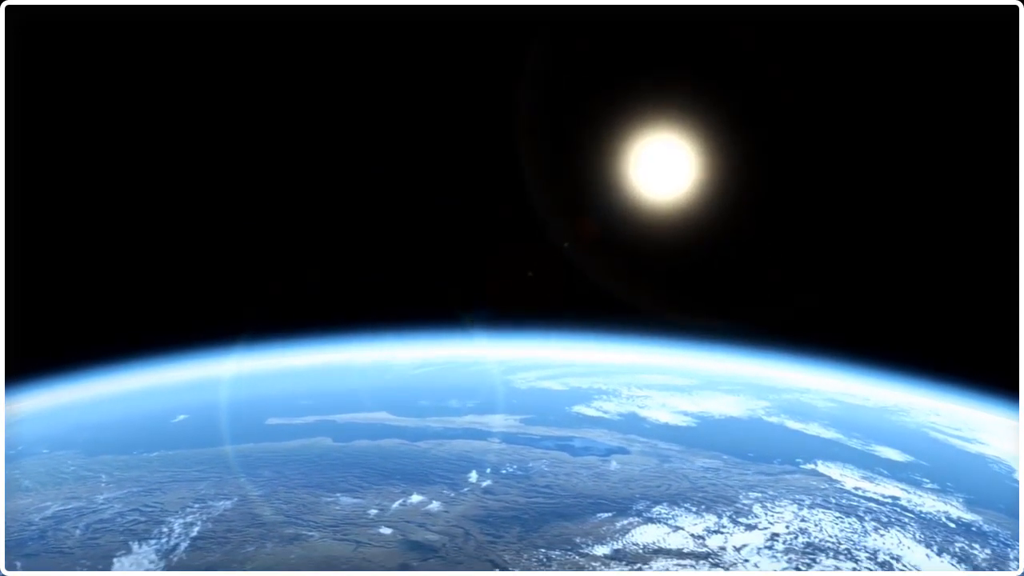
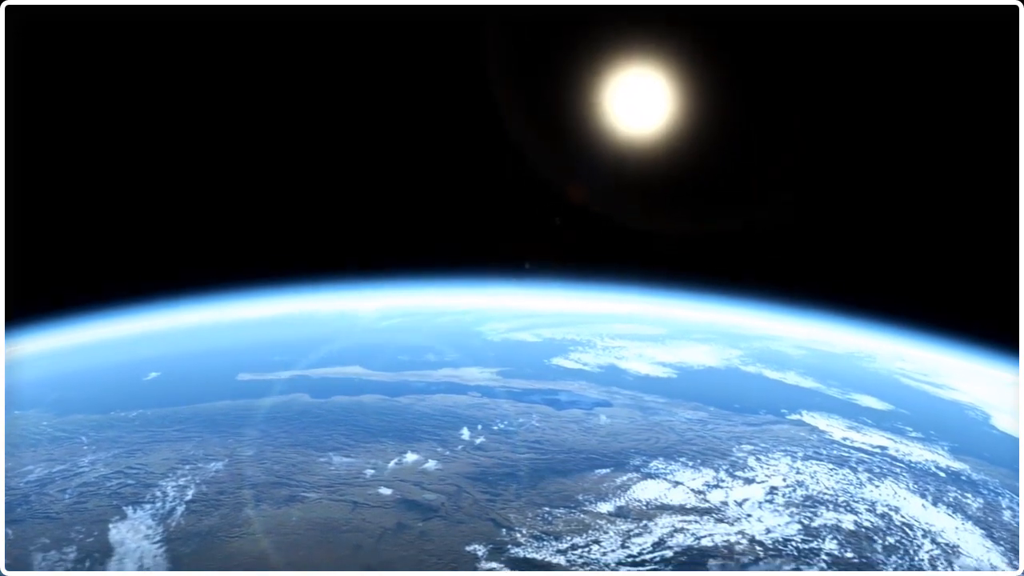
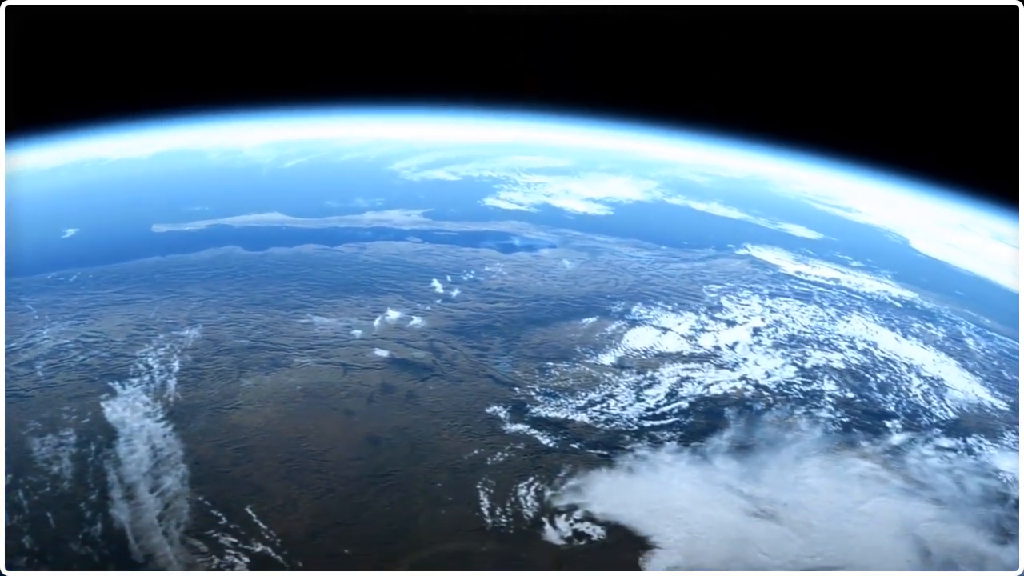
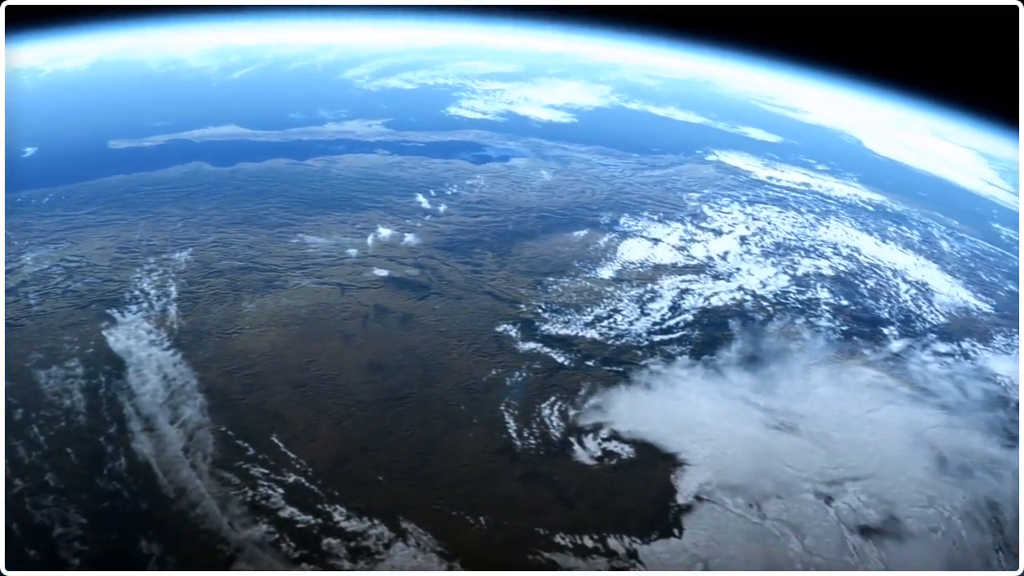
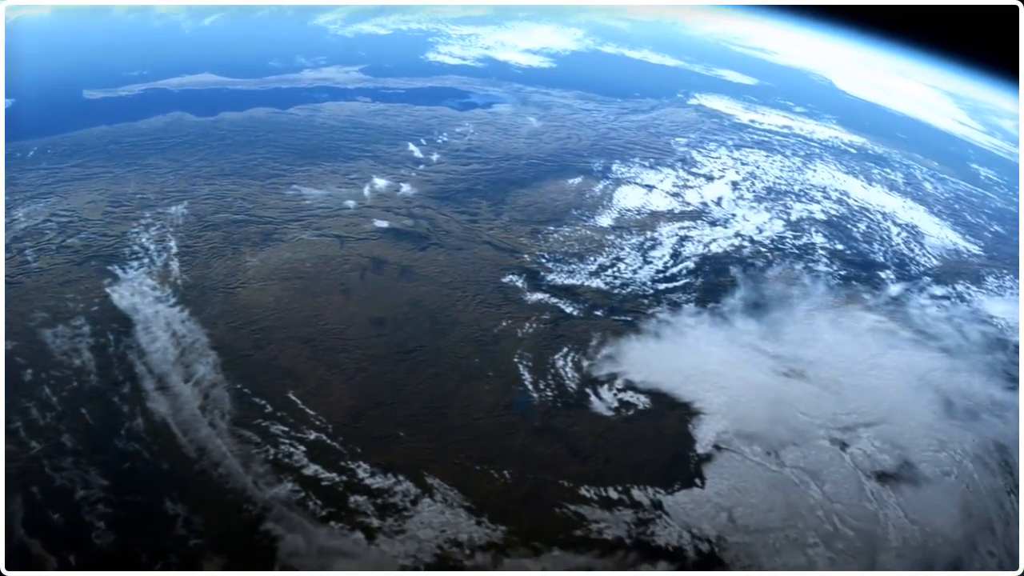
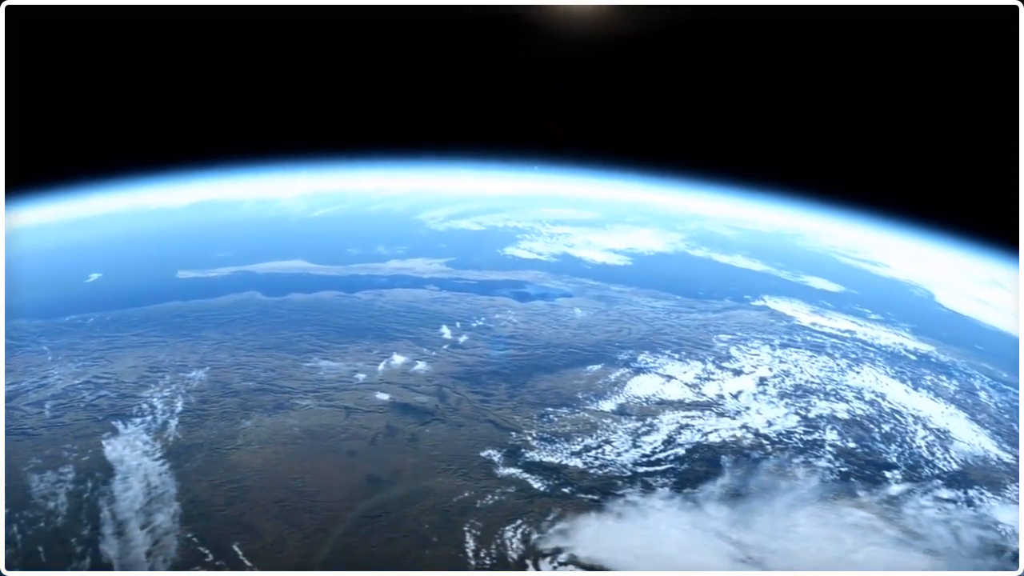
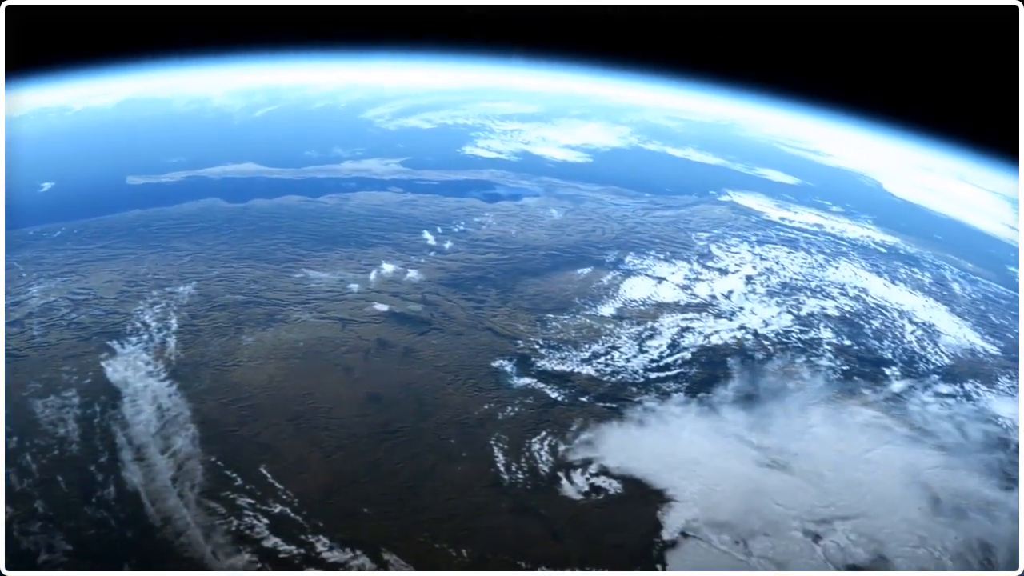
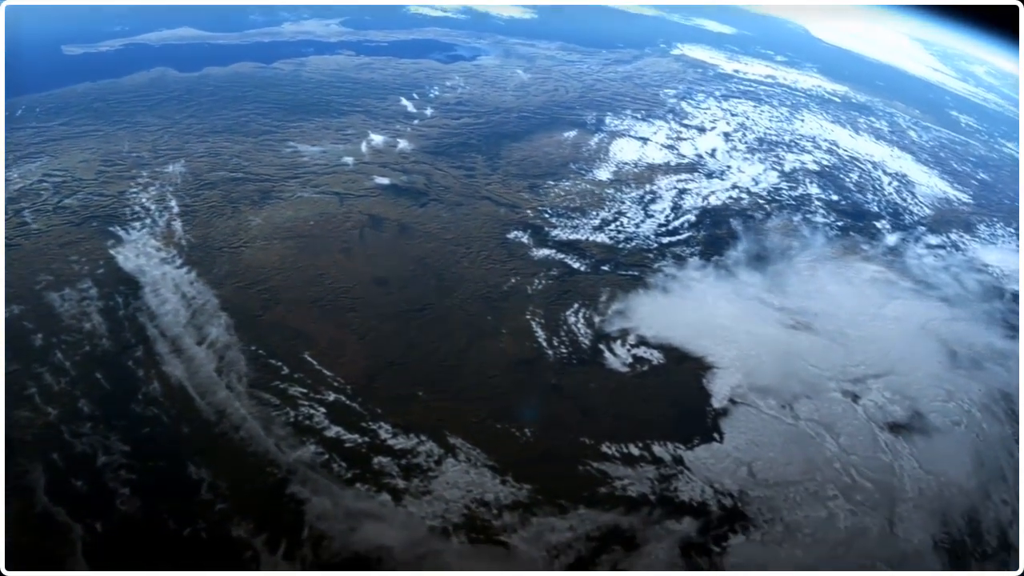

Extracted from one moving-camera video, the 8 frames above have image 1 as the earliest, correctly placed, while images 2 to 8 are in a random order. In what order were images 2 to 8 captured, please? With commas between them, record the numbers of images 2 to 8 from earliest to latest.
2, 6, 3, 7, 4, 5, 8
